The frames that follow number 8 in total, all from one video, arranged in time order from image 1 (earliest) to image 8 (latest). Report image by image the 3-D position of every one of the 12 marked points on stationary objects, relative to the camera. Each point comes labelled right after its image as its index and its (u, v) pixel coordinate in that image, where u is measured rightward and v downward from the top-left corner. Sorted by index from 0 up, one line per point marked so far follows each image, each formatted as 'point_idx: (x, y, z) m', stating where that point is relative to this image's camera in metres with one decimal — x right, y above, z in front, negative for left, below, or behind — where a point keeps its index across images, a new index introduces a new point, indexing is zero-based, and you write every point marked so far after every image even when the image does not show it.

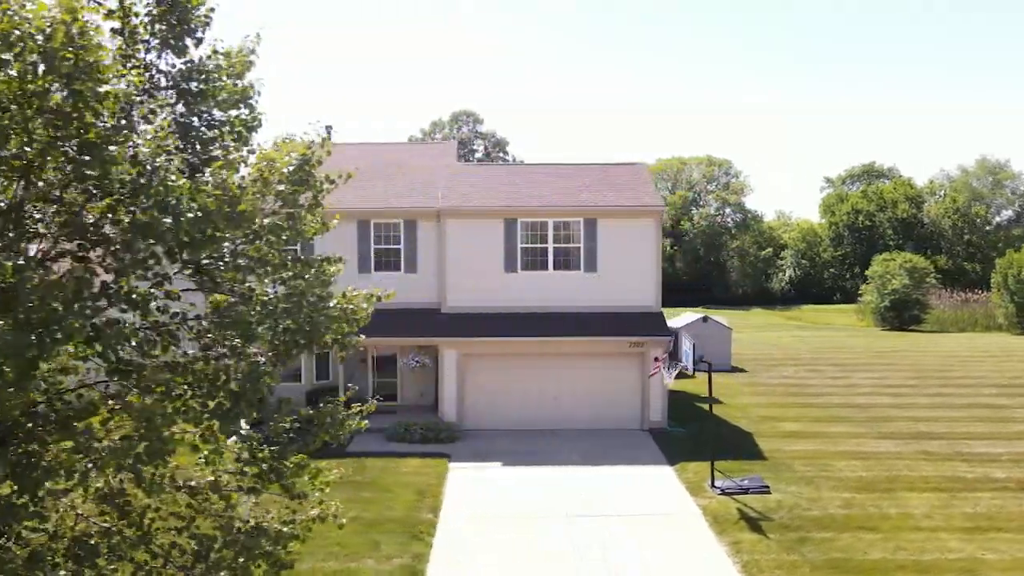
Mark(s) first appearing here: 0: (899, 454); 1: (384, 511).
0: (+8.1, -3.5, +13.8) m
1: (-2.2, -3.7, +11.0) m
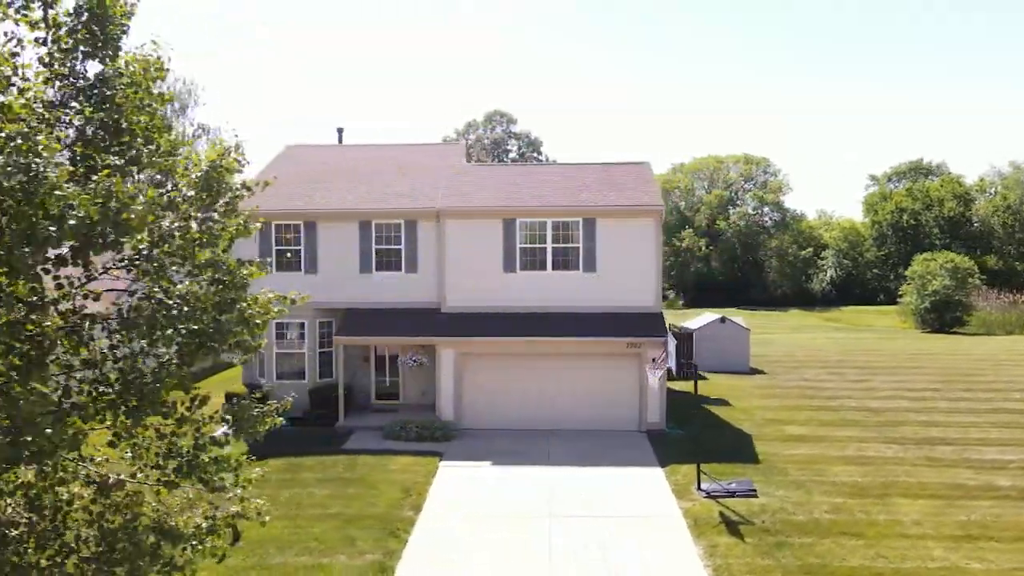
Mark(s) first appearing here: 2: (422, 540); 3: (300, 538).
0: (+7.9, -3.5, +13.4) m
1: (-2.5, -3.7, +11.2) m
2: (-1.1, -3.9, +9.9) m
3: (-3.3, -3.8, +10.1) m
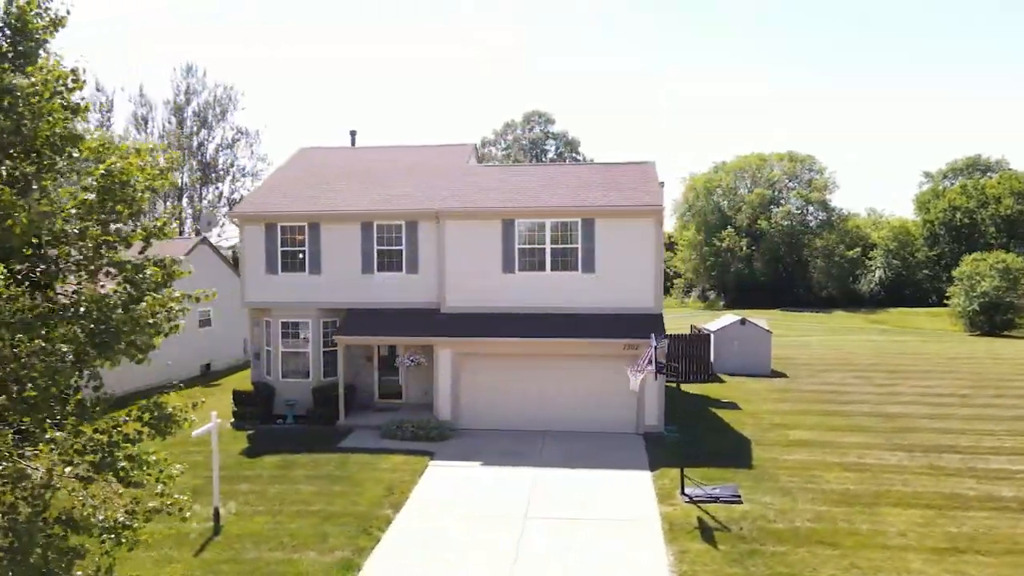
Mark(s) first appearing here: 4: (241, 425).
0: (+7.6, -3.5, +12.9) m
1: (-2.9, -3.7, +11.3) m
2: (-1.6, -3.9, +10.0) m
3: (-3.7, -3.8, +10.3) m
4: (-7.0, -3.5, +17.2) m
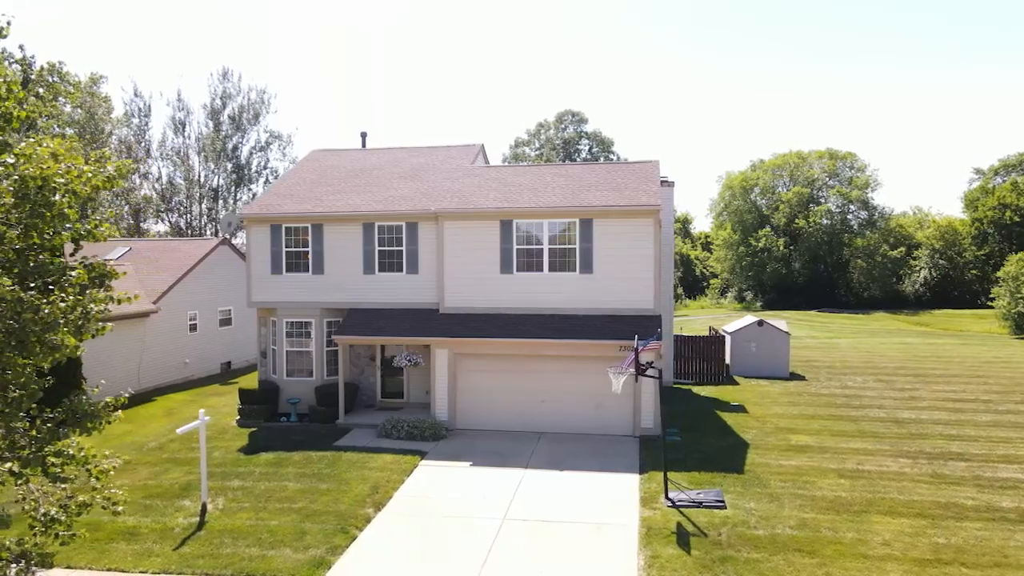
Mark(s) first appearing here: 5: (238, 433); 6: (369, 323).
0: (+7.4, -3.5, +12.5) m
1: (-3.2, -3.7, +11.4) m
2: (-2.0, -3.9, +10.1) m
3: (-4.1, -3.8, +10.5) m
4: (-7.0, -3.6, +17.5) m
5: (-7.0, -3.7, +16.8) m
6: (-3.7, -0.9, +17.1) m
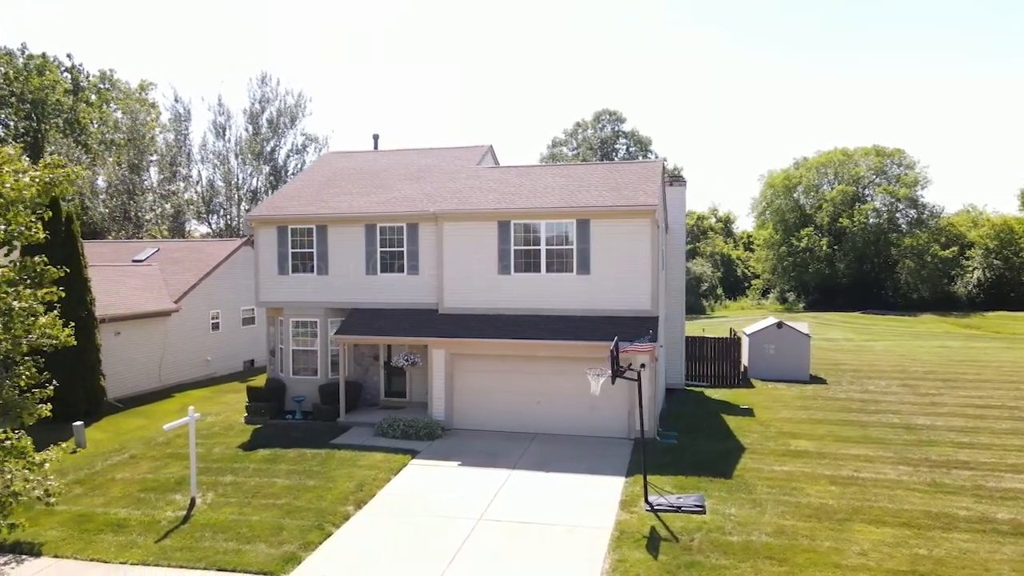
0: (+7.1, -3.6, +12.1) m
1: (-3.5, -3.7, +11.6) m
2: (-2.4, -3.9, +10.2) m
3: (-4.5, -3.9, +10.7) m
4: (-7.0, -3.6, +17.9) m
5: (-7.0, -3.7, +17.2) m
6: (-3.8, -0.9, +17.3) m
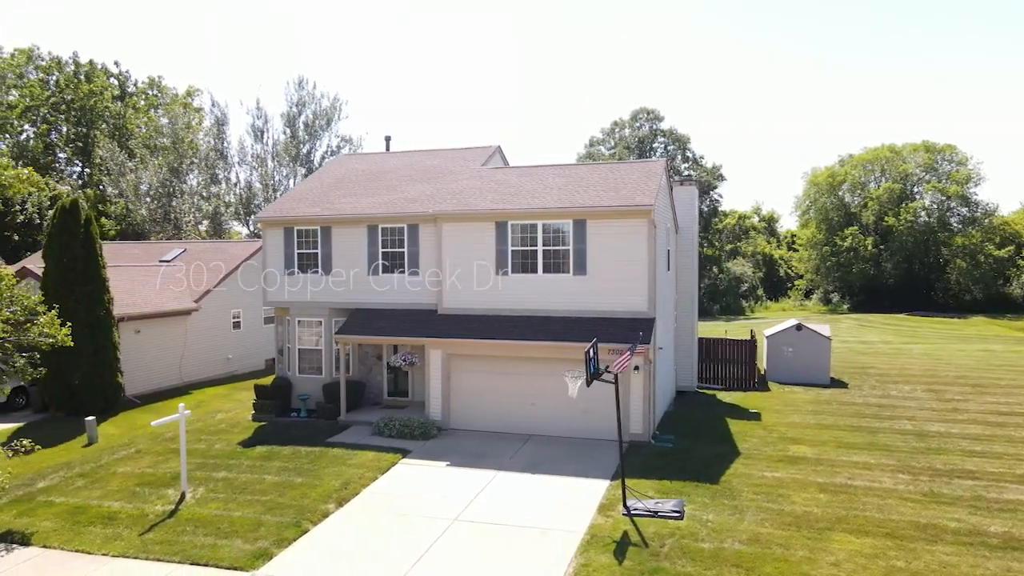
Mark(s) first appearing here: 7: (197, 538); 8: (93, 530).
0: (+6.7, -3.6, +11.7) m
1: (-3.9, -3.8, +11.8) m
2: (-2.9, -3.9, +10.3) m
3: (-4.9, -3.9, +11.0) m
4: (-7.0, -3.6, +18.3) m
5: (-7.1, -3.7, +17.6) m
6: (-3.8, -0.9, +17.5) m
7: (-4.9, -3.9, +10.3) m
8: (-6.9, -4.0, +10.9) m
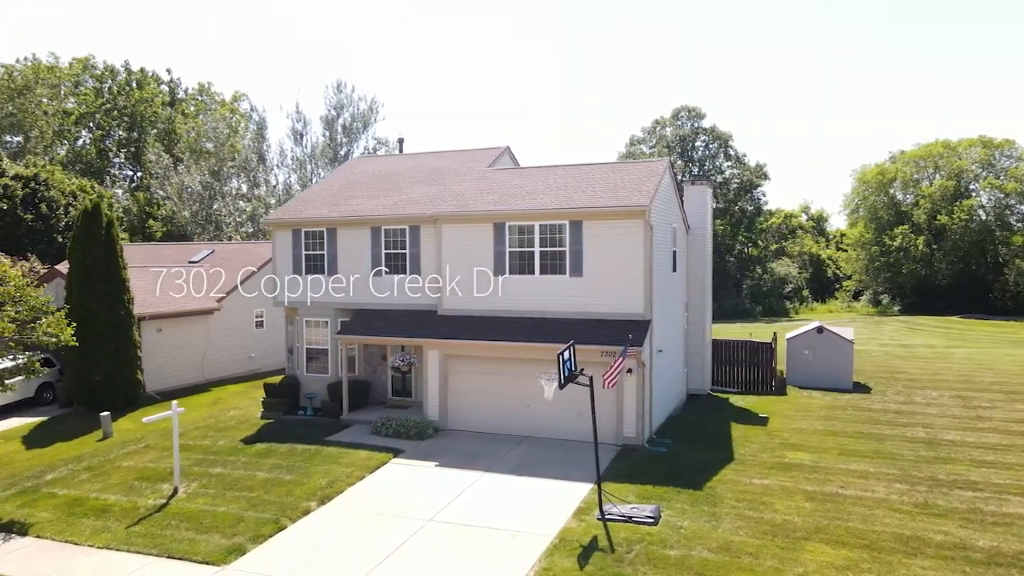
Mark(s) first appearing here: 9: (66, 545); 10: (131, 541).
0: (+6.3, -3.6, +11.3) m
1: (-4.3, -3.8, +12.1) m
2: (-3.3, -3.9, +10.5) m
3: (-5.3, -3.9, +11.3) m
4: (-7.0, -3.6, +18.7) m
5: (-7.1, -3.7, +18.0) m
6: (-3.8, -0.9, +17.7) m
7: (-5.4, -3.9, +10.6) m
8: (-7.3, -4.0, +11.3) m
9: (-7.0, -4.0, +10.4) m
10: (-6.0, -4.0, +10.4) m
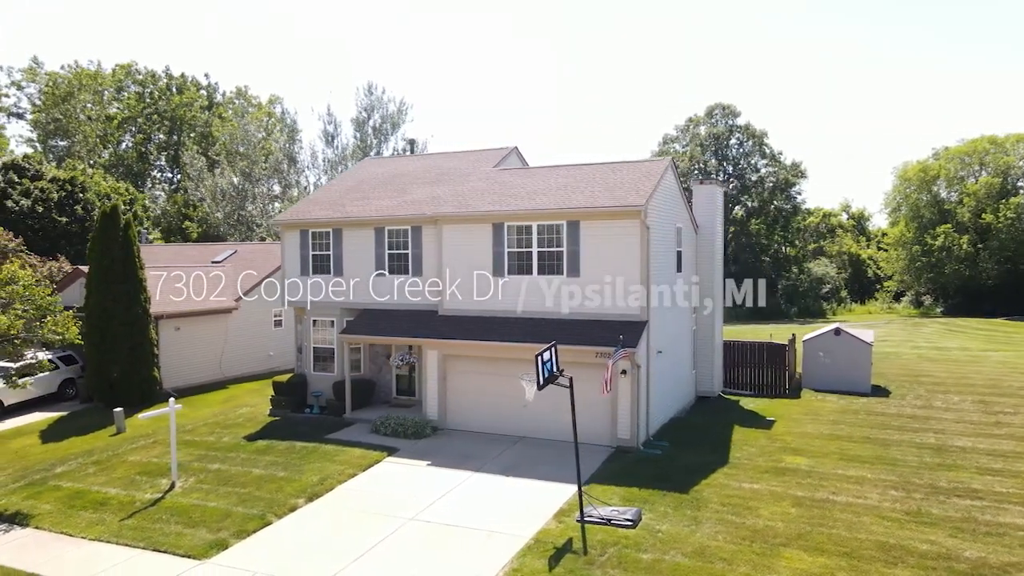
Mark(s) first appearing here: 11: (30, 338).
0: (+6.0, -3.7, +11.0) m
1: (-4.5, -3.8, +12.3) m
2: (-3.6, -3.9, +10.7) m
3: (-5.6, -3.9, +11.6) m
4: (-6.9, -3.6, +19.1) m
5: (-7.0, -3.7, +18.4) m
6: (-3.8, -0.9, +18.0) m
7: (-5.7, -4.0, +10.9) m
8: (-7.6, -4.0, +11.7) m
9: (-7.4, -4.0, +10.7) m
10: (-6.3, -4.0, +10.7) m
11: (-9.9, -1.0, +13.5) m
